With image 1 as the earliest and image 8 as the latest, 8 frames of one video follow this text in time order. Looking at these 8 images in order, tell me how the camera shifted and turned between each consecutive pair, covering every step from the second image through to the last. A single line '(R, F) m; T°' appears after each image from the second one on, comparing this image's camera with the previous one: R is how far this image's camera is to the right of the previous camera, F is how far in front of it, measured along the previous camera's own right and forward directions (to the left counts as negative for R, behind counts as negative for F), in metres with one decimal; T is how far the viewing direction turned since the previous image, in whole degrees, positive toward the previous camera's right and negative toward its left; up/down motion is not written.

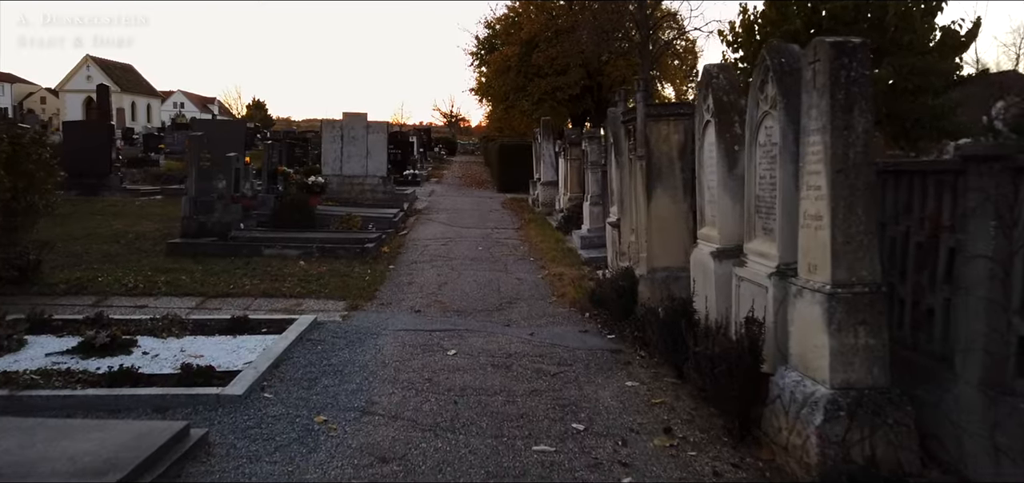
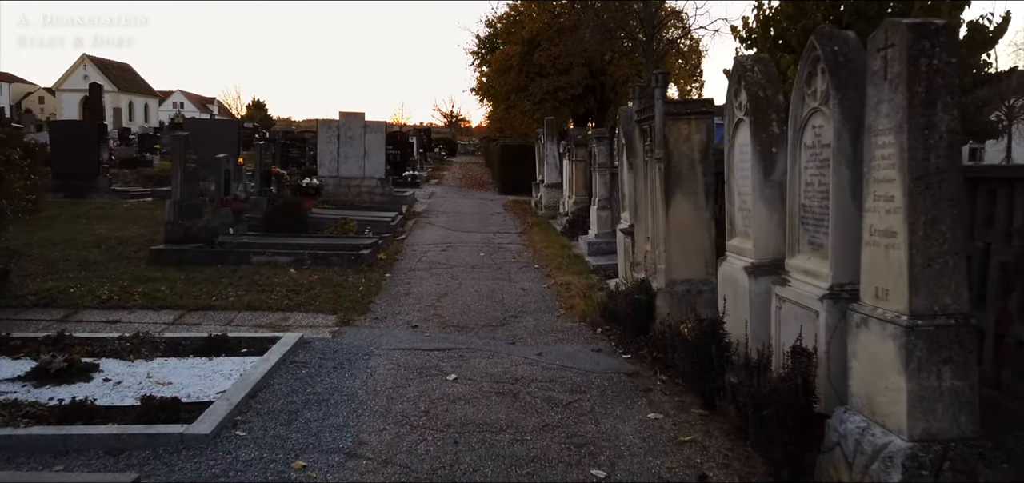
(-0.1, +0.7) m; 0°
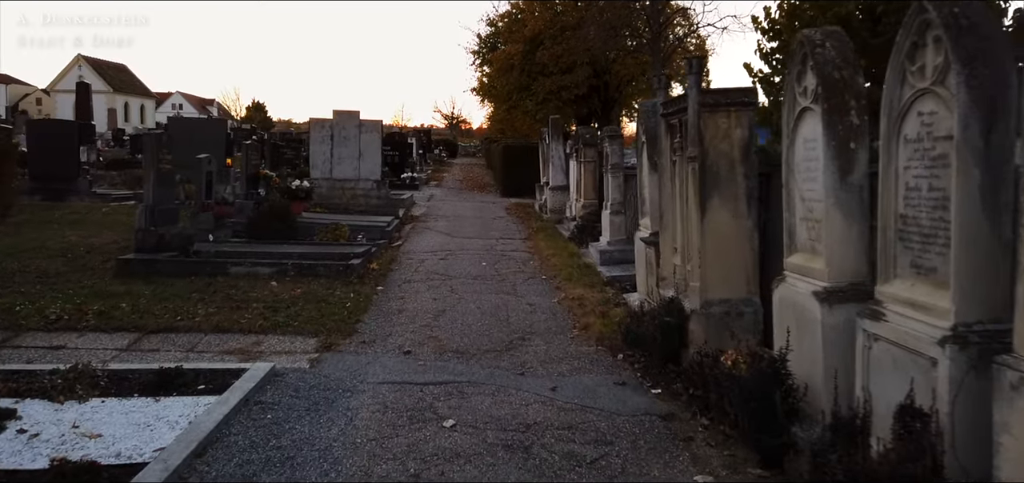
(-0.1, +1.1) m; 0°
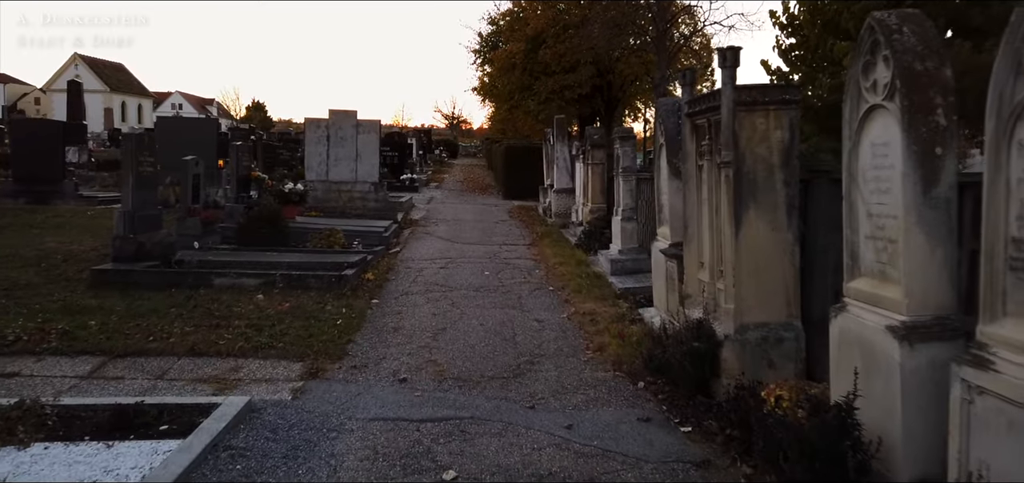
(-0.1, +0.8) m; 0°
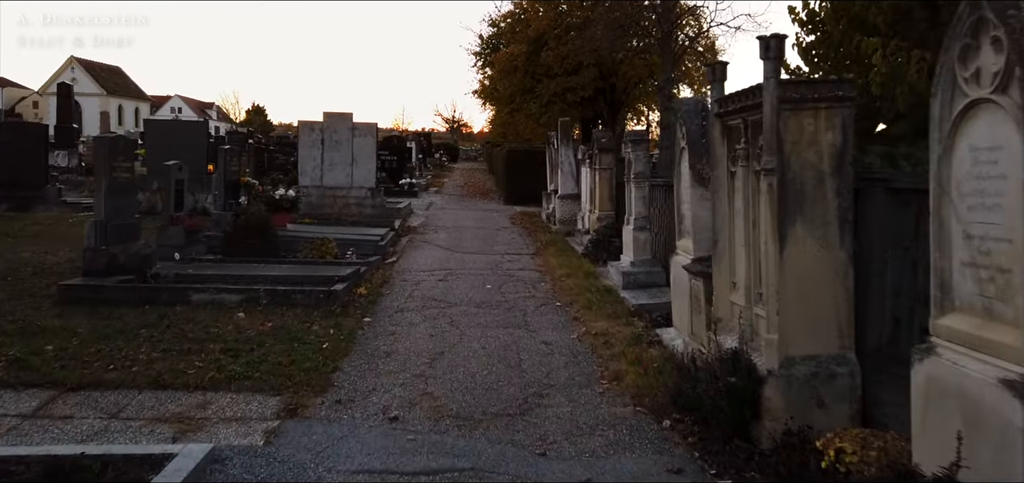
(0.0, +0.8) m; 0°
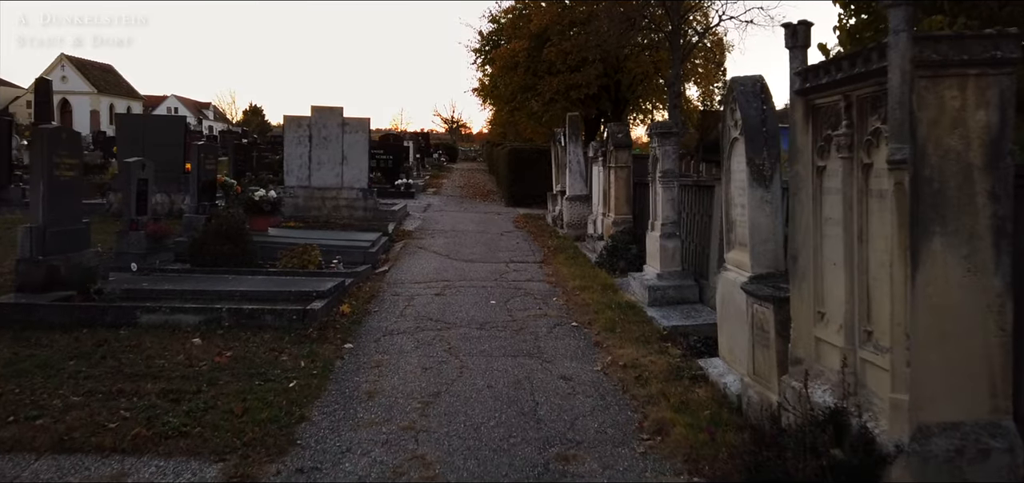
(-0.1, +1.4) m; 0°
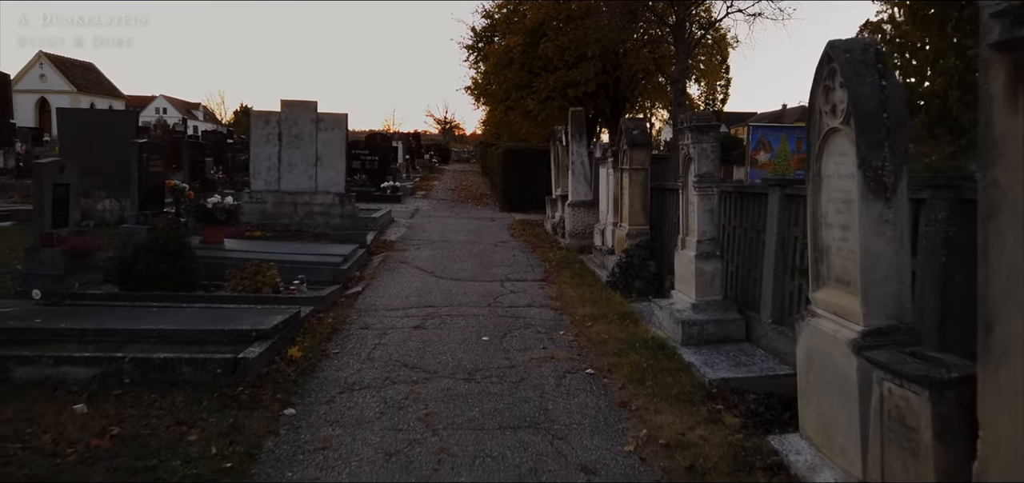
(0.0, +1.8) m; 0°
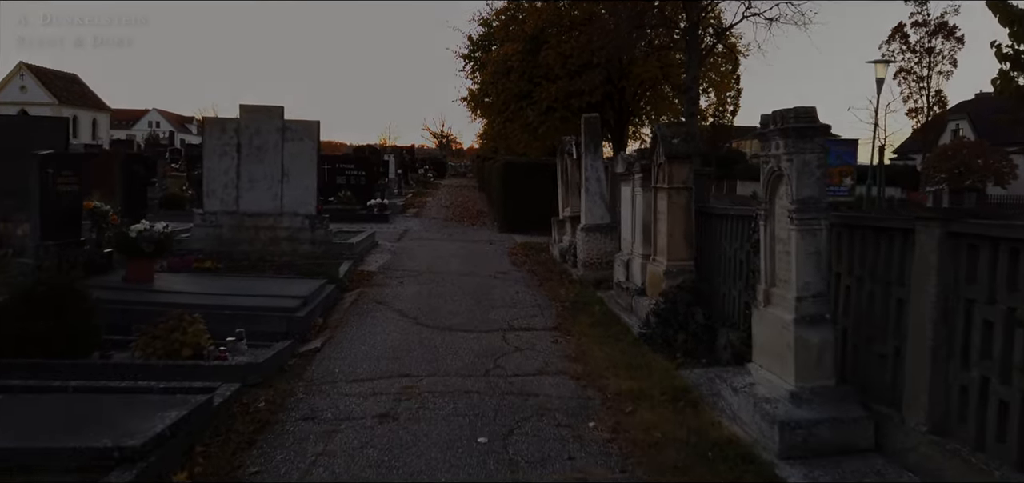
(-0.1, +2.3) m; 0°
